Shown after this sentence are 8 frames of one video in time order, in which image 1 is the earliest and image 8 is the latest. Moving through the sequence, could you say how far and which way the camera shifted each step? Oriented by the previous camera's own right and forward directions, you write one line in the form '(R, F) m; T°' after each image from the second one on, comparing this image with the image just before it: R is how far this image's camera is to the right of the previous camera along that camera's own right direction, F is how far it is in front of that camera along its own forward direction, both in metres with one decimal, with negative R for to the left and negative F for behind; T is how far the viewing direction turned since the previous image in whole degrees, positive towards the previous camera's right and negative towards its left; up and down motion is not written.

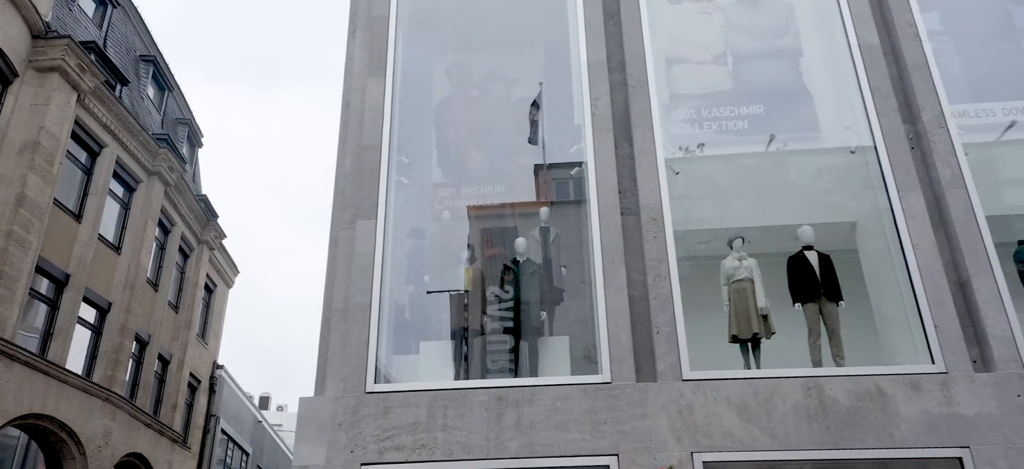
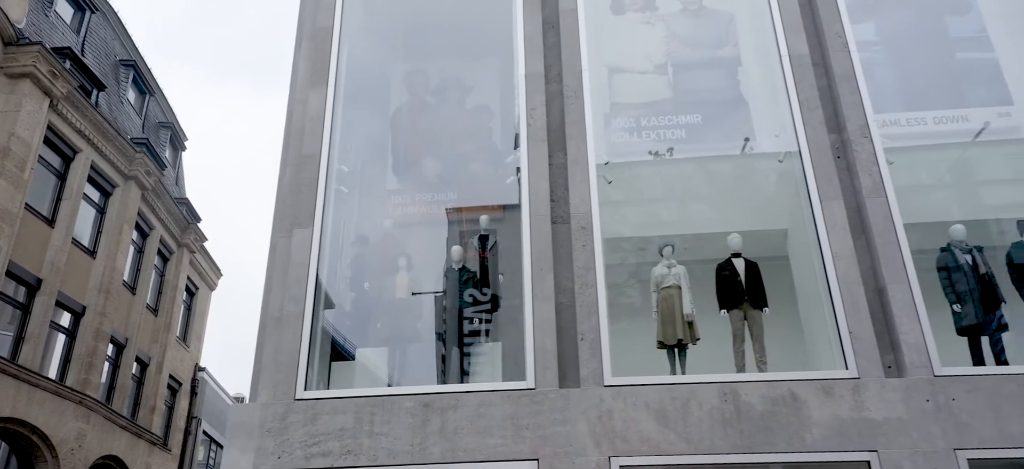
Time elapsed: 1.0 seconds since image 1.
(+0.8, -0.2) m; 0°
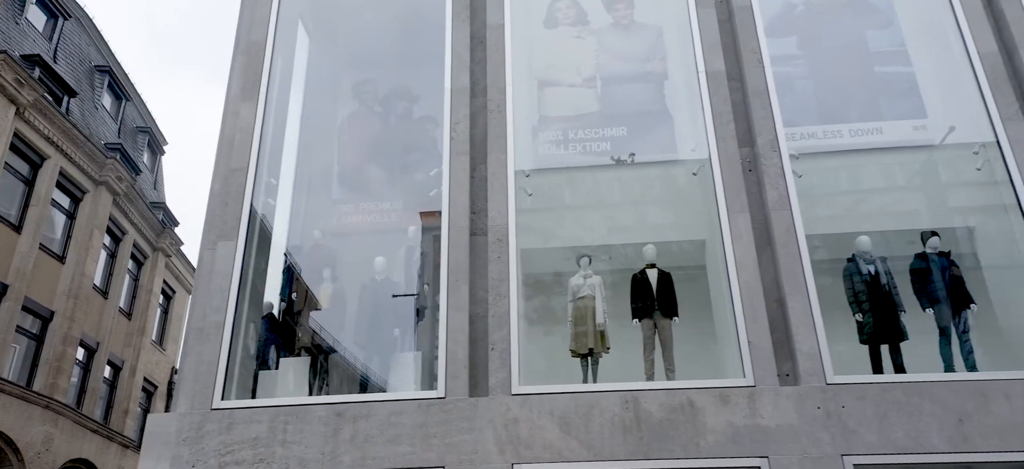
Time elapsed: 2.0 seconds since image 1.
(+1.0, -0.3) m; 0°
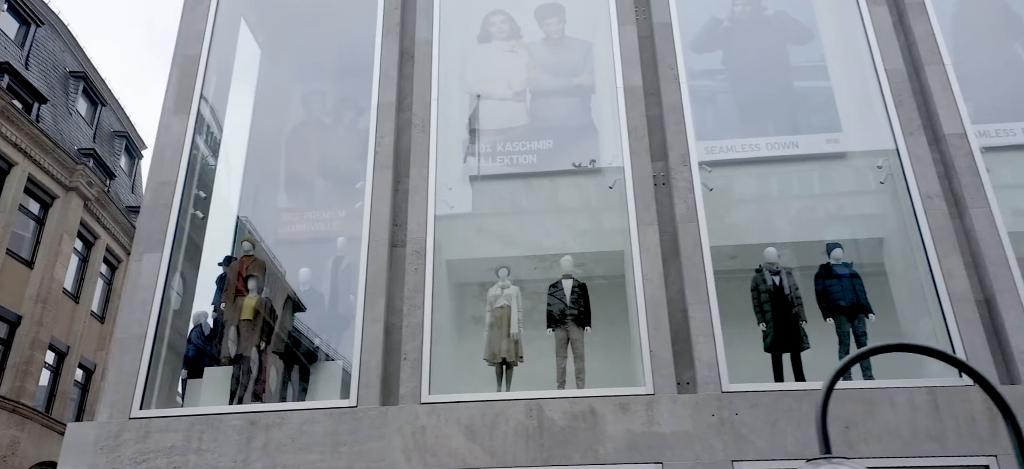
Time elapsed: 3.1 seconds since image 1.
(+1.0, -0.3) m; 0°
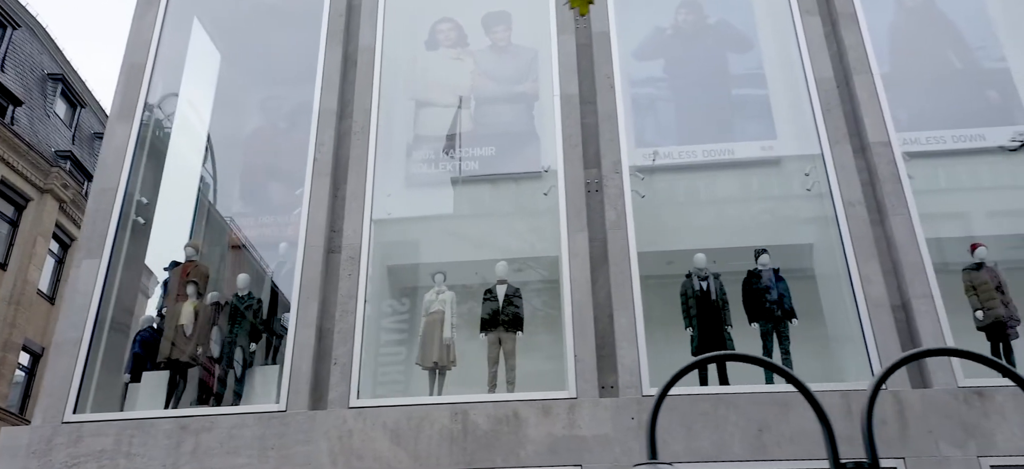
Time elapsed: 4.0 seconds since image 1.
(+0.9, -0.2) m; 0°
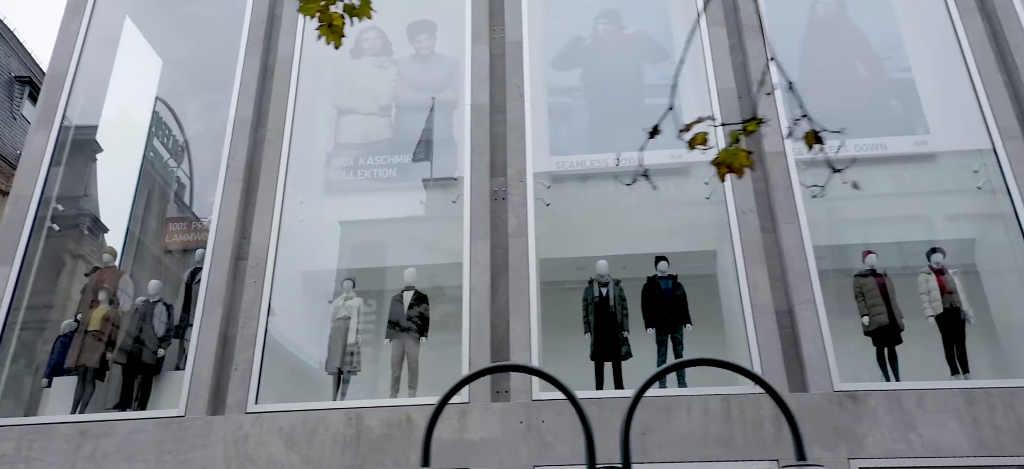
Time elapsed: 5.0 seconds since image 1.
(+1.2, -0.2) m; +1°
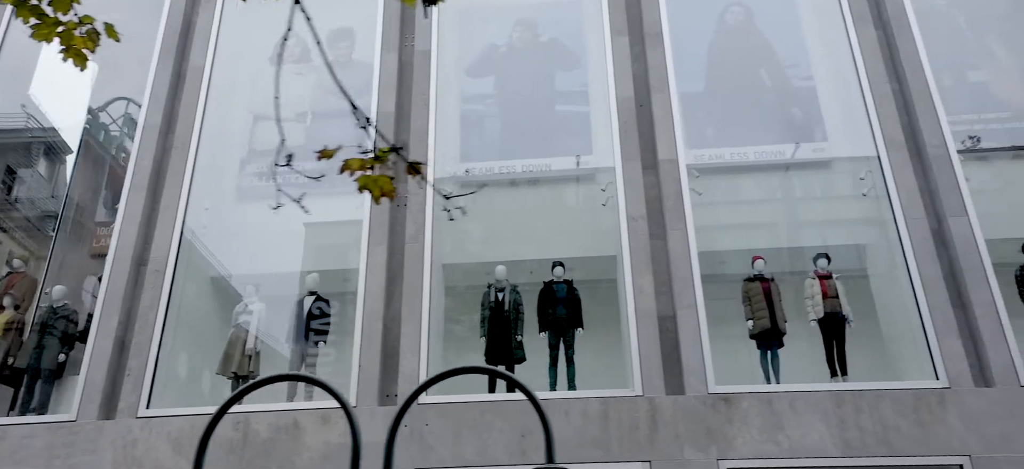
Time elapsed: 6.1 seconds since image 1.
(+1.3, -0.2) m; +1°
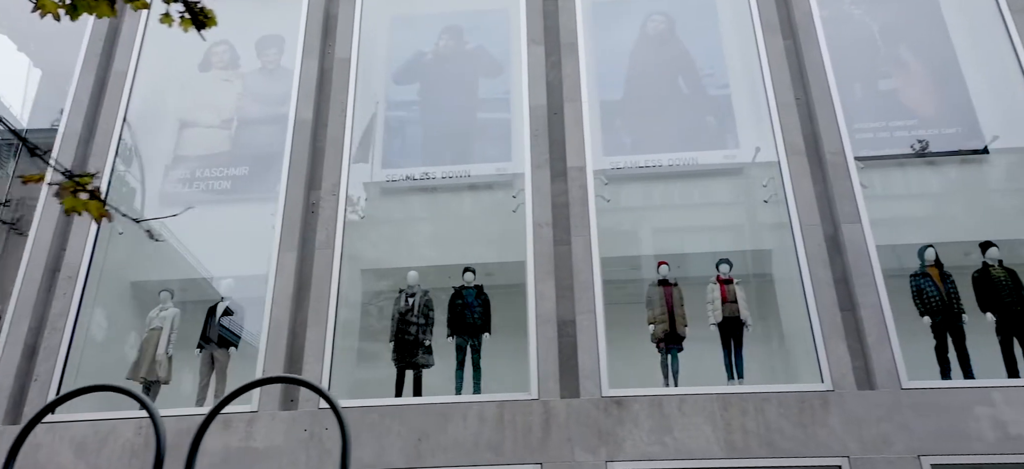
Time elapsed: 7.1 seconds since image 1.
(+1.1, -0.2) m; +1°
